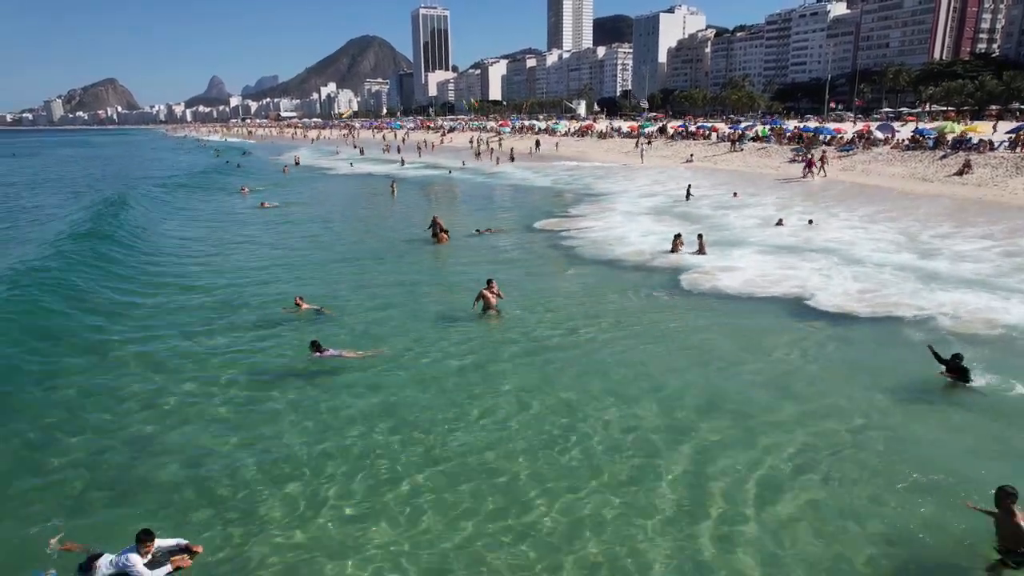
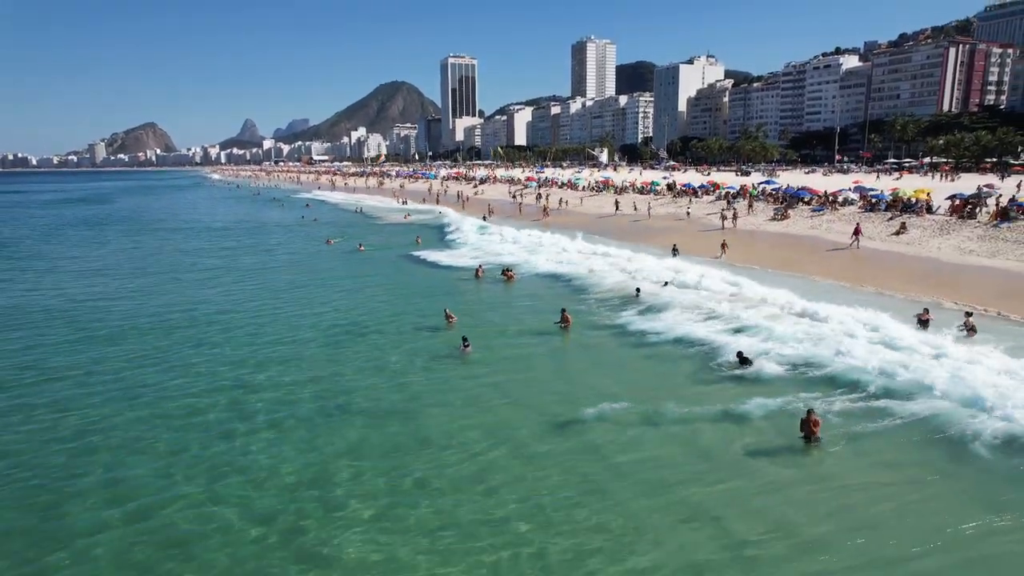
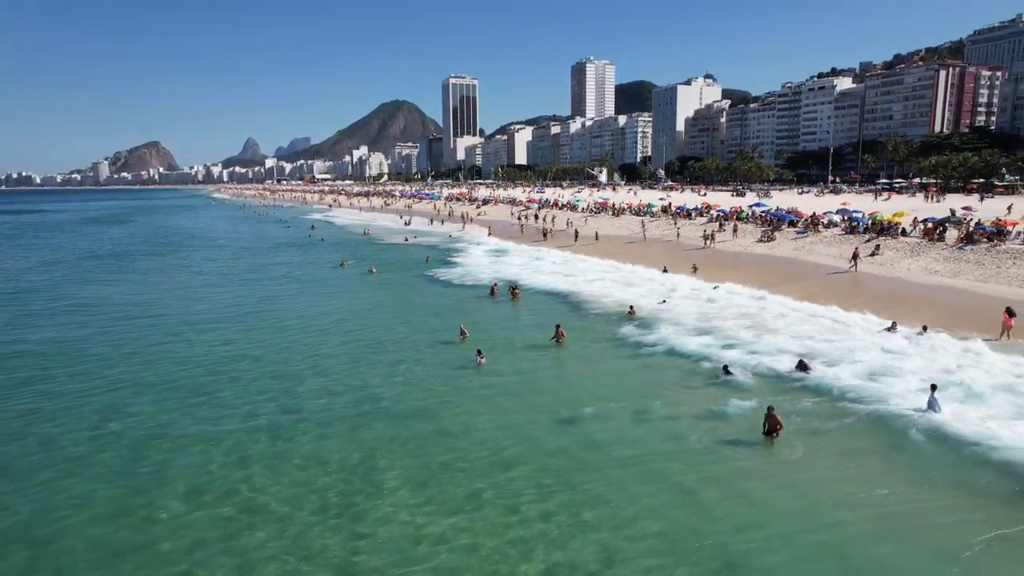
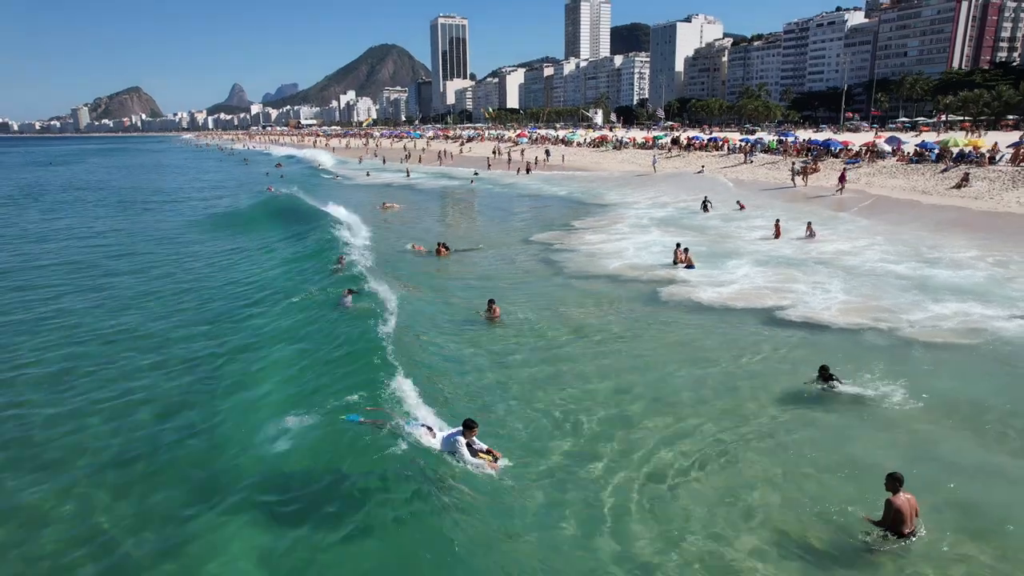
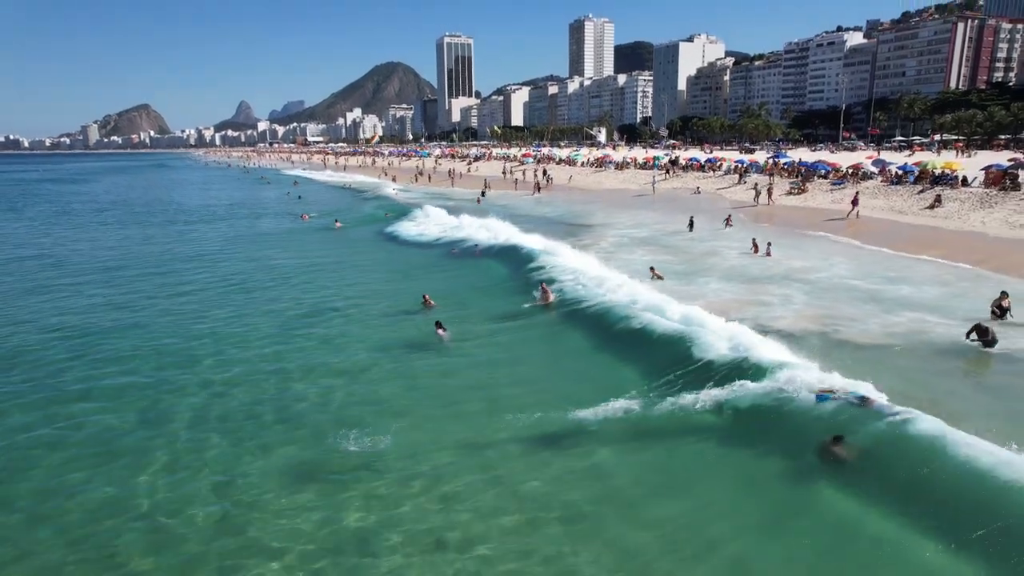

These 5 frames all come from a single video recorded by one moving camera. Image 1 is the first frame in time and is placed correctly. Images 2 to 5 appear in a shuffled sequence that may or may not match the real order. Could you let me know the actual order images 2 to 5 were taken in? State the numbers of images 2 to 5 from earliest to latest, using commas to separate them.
4, 5, 2, 3
